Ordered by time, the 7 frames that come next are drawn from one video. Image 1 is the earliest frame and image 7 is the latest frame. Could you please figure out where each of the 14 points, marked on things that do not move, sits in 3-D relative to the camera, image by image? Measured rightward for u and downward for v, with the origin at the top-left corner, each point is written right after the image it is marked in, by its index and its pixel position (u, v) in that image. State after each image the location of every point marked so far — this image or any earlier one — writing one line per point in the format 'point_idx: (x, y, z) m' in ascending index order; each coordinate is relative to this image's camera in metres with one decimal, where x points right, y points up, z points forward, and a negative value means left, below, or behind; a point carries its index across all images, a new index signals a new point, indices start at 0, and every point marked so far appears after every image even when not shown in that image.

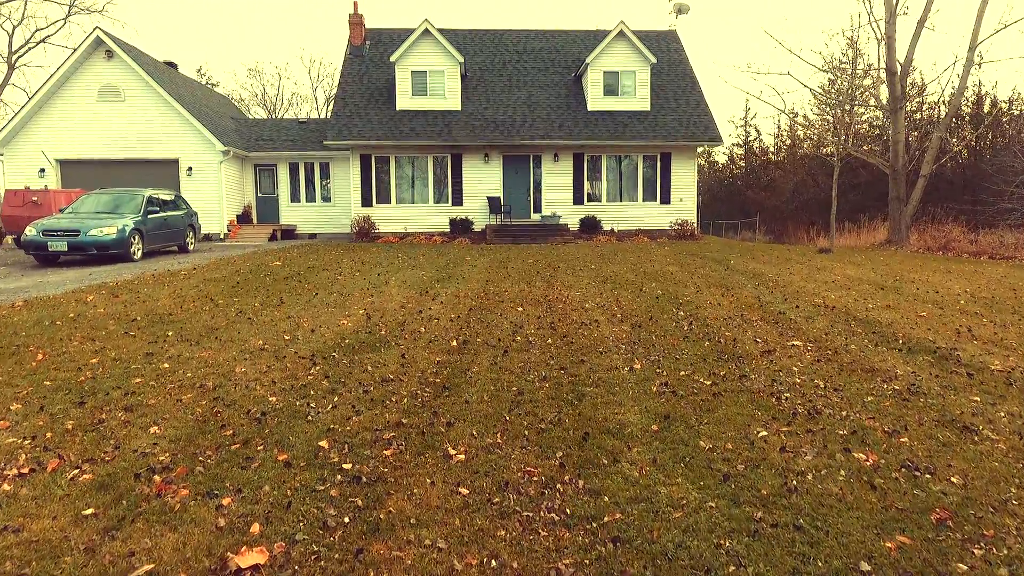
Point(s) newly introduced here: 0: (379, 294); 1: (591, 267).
0: (-1.7, -0.1, +7.1) m
1: (+1.4, +0.4, +9.9) m
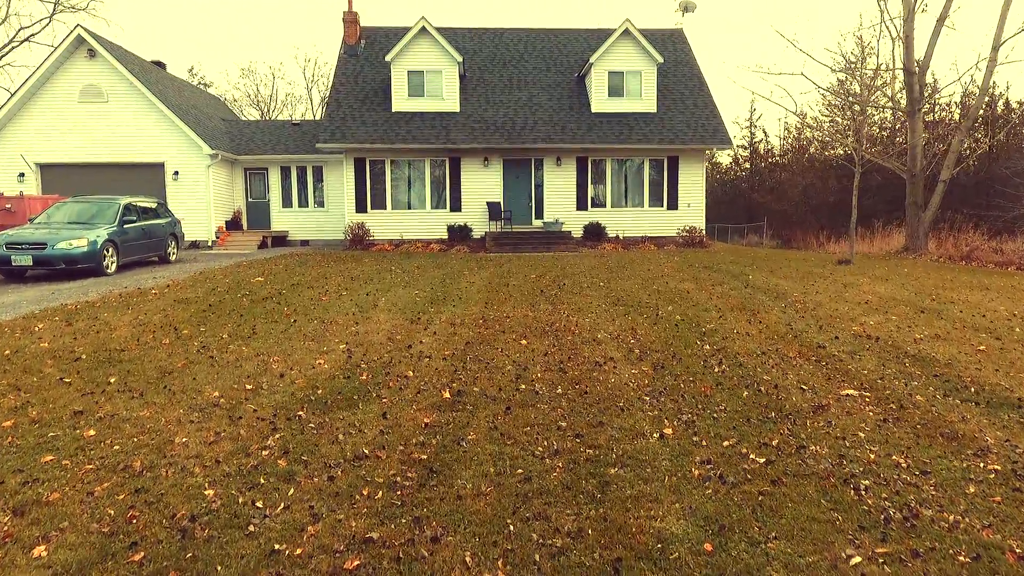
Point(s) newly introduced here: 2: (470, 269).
0: (-1.7, -0.4, +6.3) m
1: (+1.4, +0.1, +9.2) m
2: (-0.8, +0.4, +11.1) m
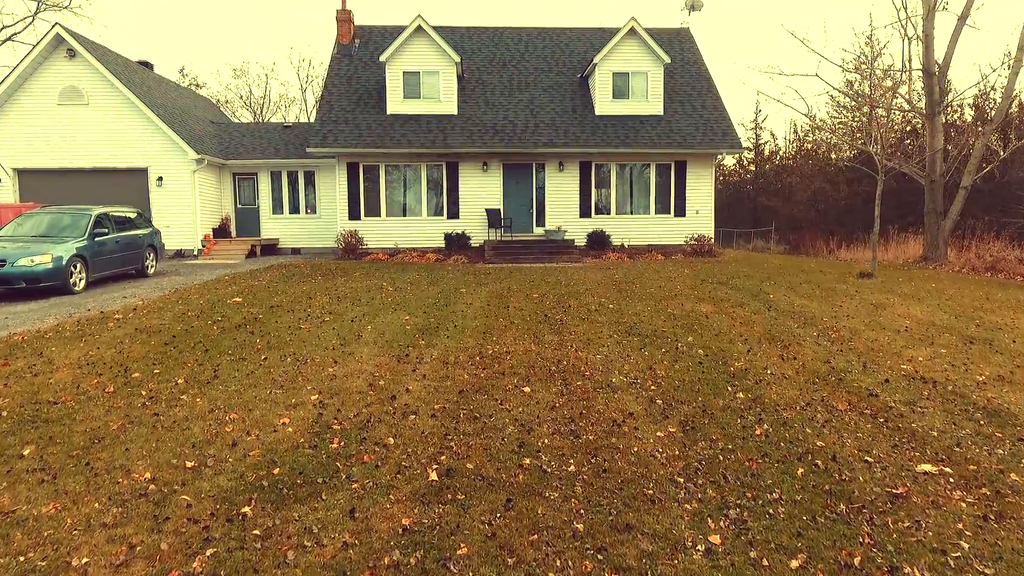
0: (-1.6, -0.7, +5.6) m
1: (+1.4, -0.2, +8.4) m
2: (-0.8, +0.1, +10.3) m
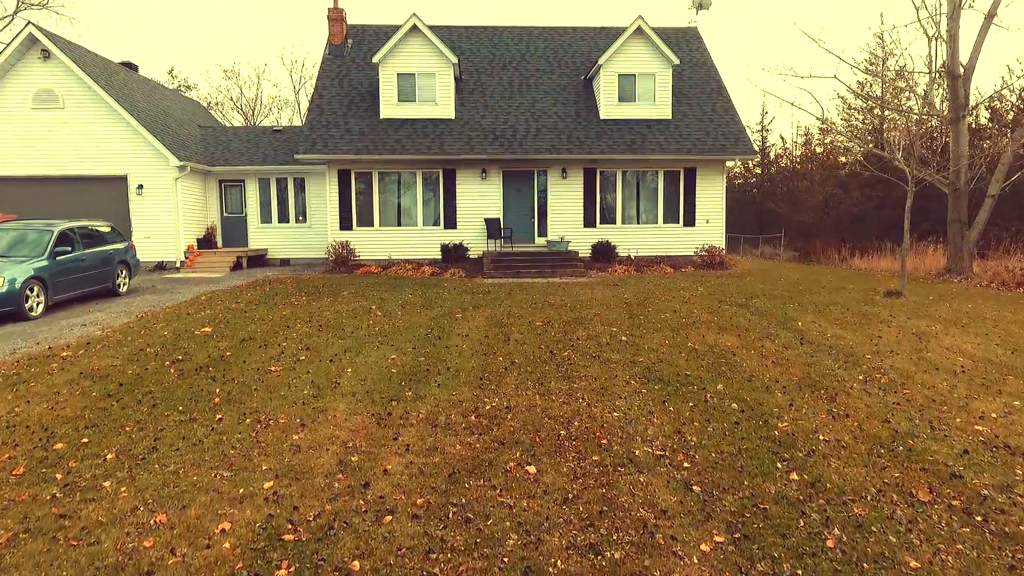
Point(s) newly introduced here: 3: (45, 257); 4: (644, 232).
0: (-1.6, -1.1, +4.7) m
1: (+1.4, -0.6, +7.5) m
2: (-0.8, -0.3, +9.4) m
3: (-7.7, +0.5, +9.3) m
4: (+3.8, +1.6, +16.3) m
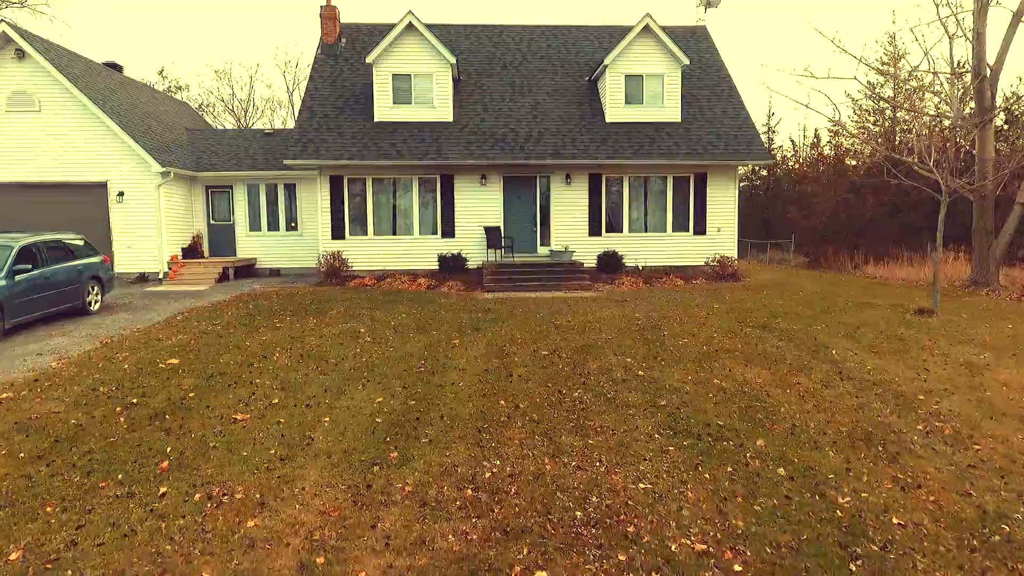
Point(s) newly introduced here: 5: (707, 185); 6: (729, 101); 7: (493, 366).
0: (-1.6, -1.4, +3.9) m
1: (+1.5, -0.9, +6.7) m
2: (-0.8, -0.7, +8.6) m
3: (-7.7, +0.2, +8.5) m
4: (+3.8, +1.3, +15.5) m
5: (+5.3, +2.8, +15.4) m
6: (+6.3, +5.4, +16.4) m
7: (-0.2, -0.9, +6.7) m
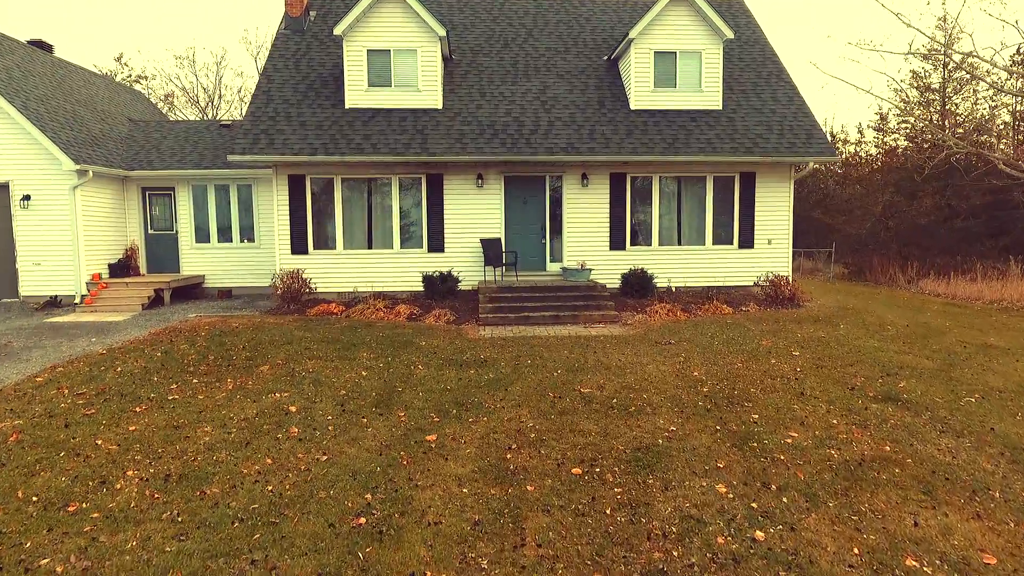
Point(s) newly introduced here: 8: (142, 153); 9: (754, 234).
0: (-1.5, -2.0, +0.9) m
1: (+1.5, -1.5, +3.8) m
2: (-0.7, -1.2, +5.7) m
3: (-7.6, -0.4, +5.6) m
4: (+3.9, +0.7, +12.6) m
5: (+5.4, +2.2, +12.4) m
6: (+6.4, +4.9, +13.5) m
7: (-0.1, -1.5, +3.7) m
8: (-9.1, +3.3, +13.8) m
9: (+5.4, +1.2, +12.6) m
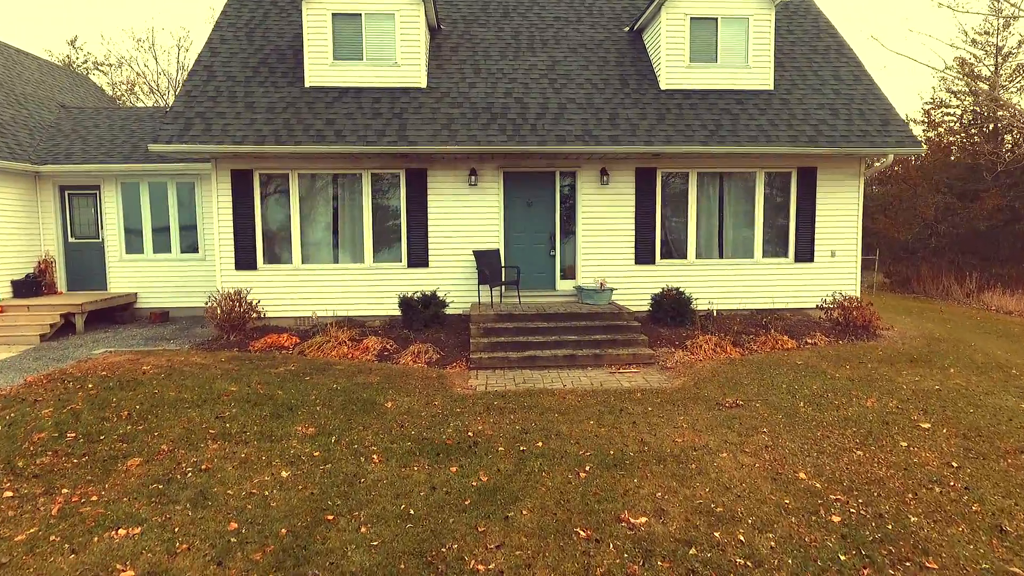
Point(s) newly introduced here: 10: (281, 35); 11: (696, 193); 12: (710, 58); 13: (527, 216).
0: (-1.5, -2.4, -1.5) m
1: (+1.6, -1.9, +1.3) m
2: (-0.7, -1.6, +3.2) m
3: (-7.6, -0.8, +3.1) m
4: (+3.9, +0.3, +10.1) m
5: (+5.4, +1.8, +9.9) m
6: (+6.4, +4.4, +11.0) m
7: (-0.1, -1.9, +1.3) m
8: (-9.0, +2.9, +11.3) m
9: (+5.5, +0.8, +10.1) m
10: (-4.6, +5.0, +11.2) m
11: (+3.3, +1.7, +10.0) m
12: (+3.7, +4.3, +10.5) m
13: (+0.3, +1.3, +10.1) m
